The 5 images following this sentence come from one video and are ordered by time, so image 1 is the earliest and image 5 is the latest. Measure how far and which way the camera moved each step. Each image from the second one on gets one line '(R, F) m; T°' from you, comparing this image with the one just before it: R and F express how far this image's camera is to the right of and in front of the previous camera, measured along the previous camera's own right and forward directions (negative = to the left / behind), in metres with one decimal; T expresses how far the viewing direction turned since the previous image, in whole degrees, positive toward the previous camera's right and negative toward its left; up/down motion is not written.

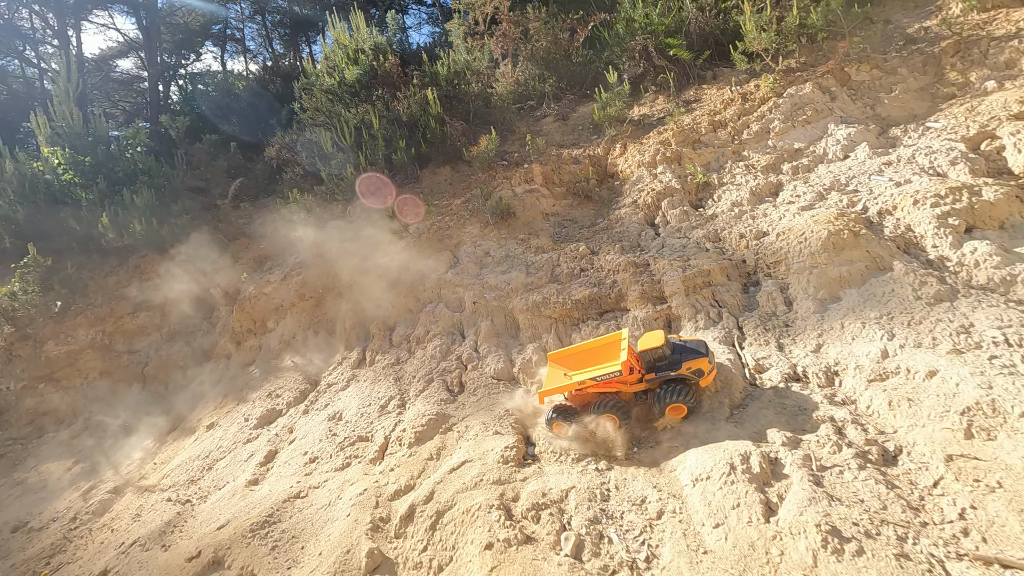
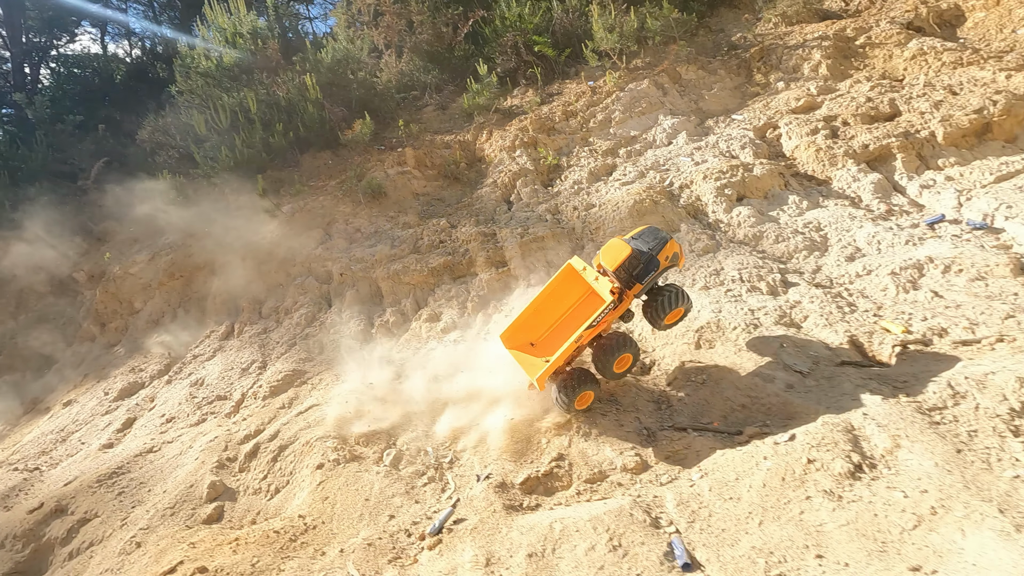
(+0.7, -0.6) m; +8°
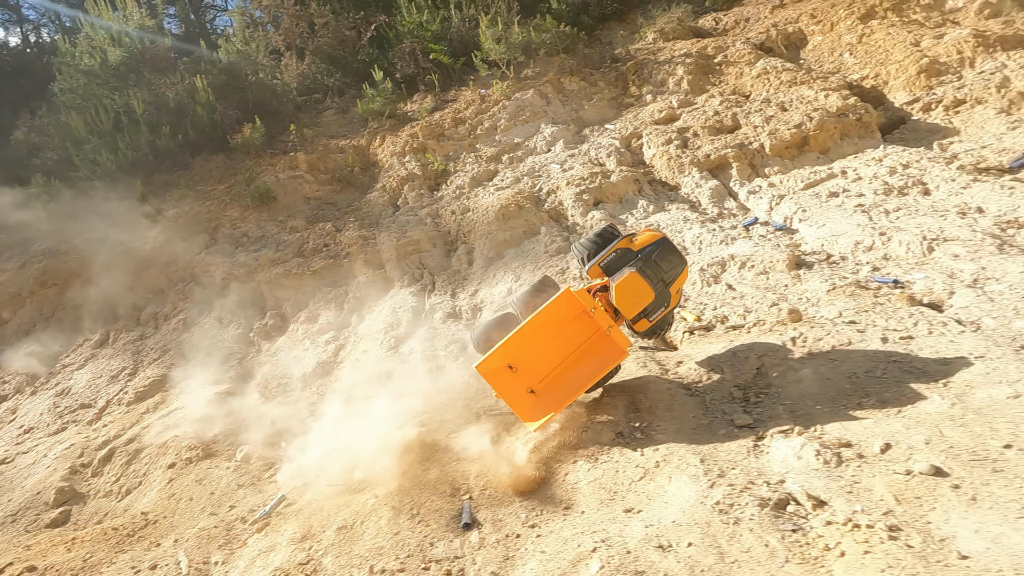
(+0.7, -0.4) m; +6°
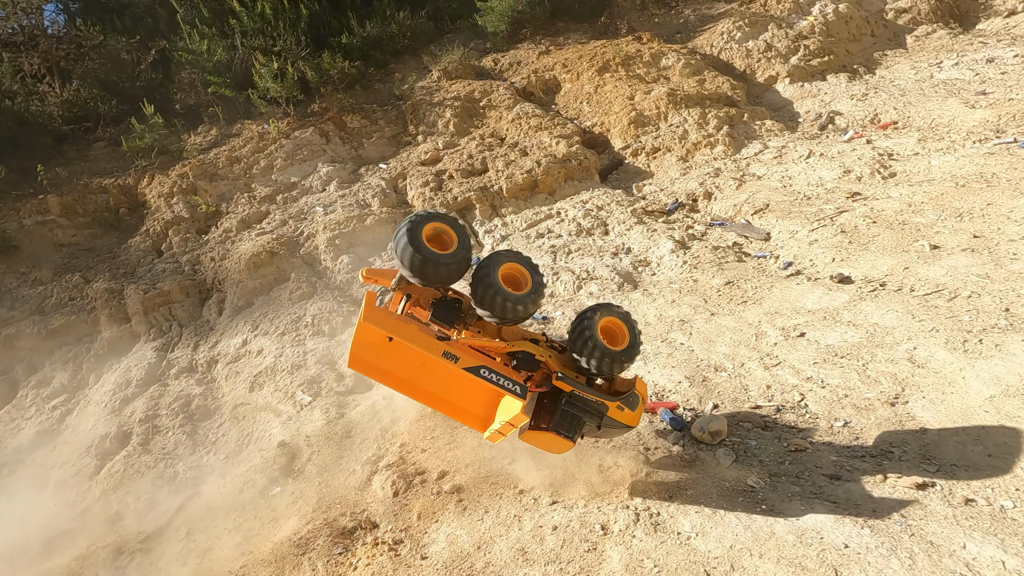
(+1.3, -0.7) m; +13°
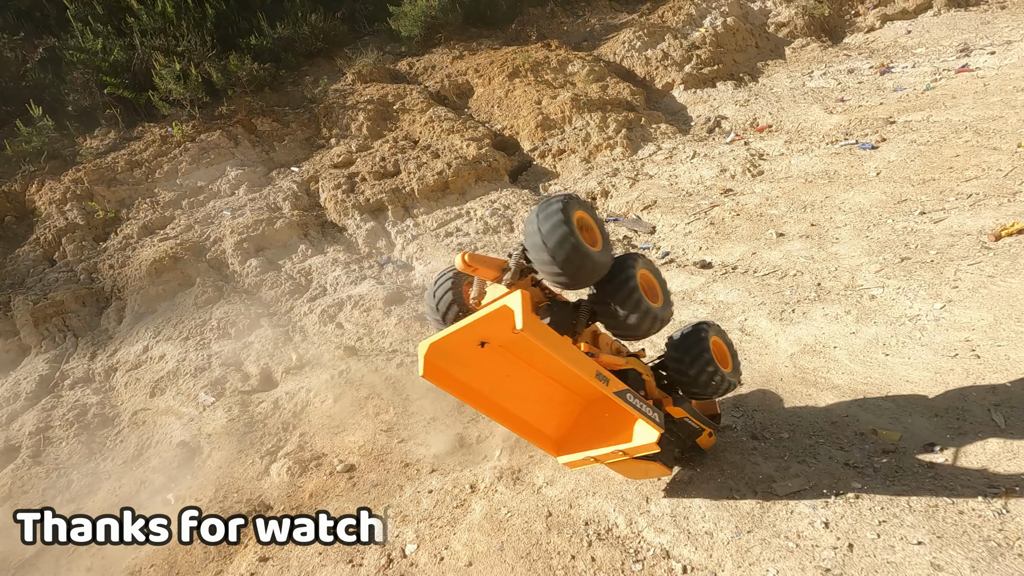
(+0.3, -0.3) m; +7°
